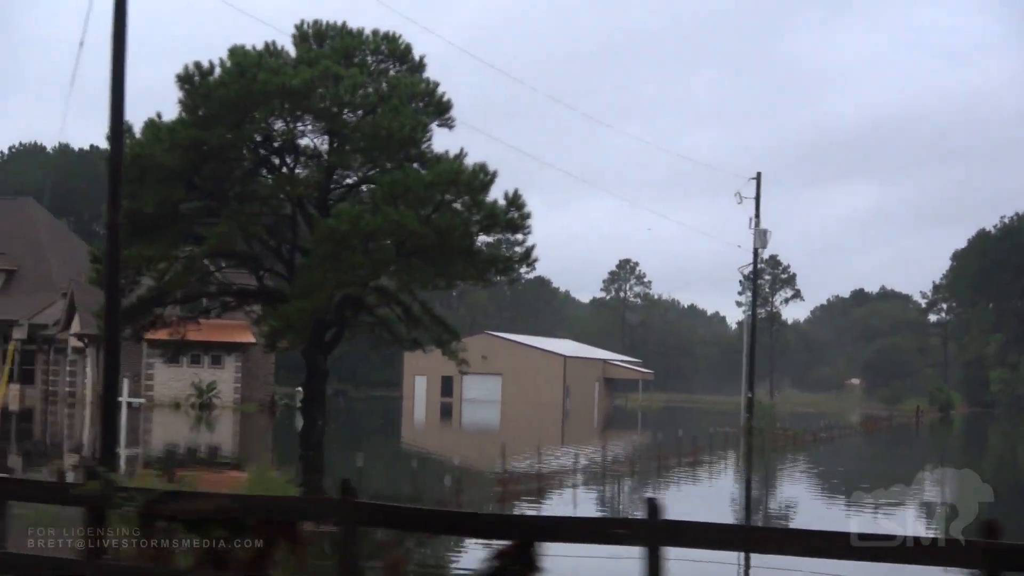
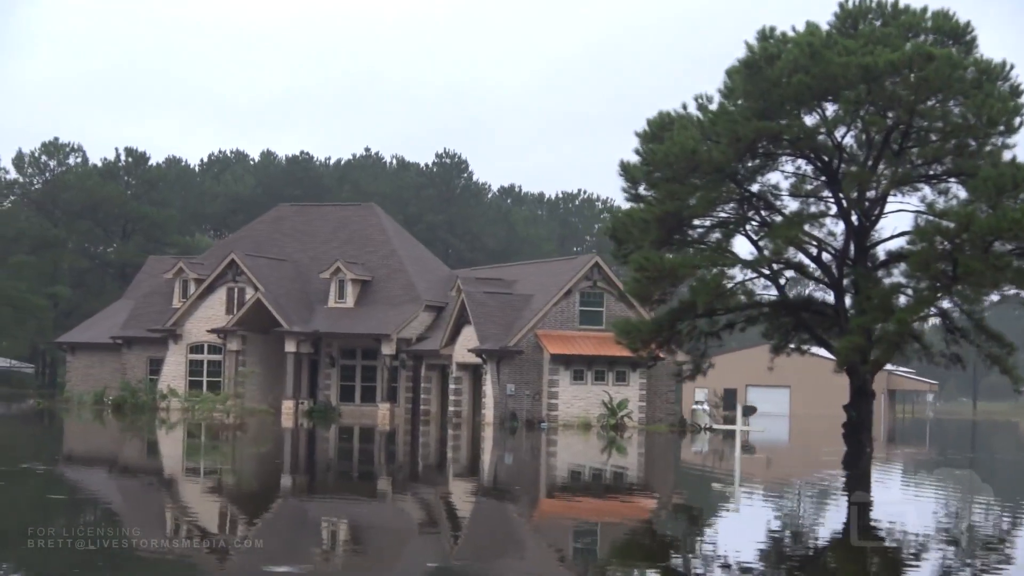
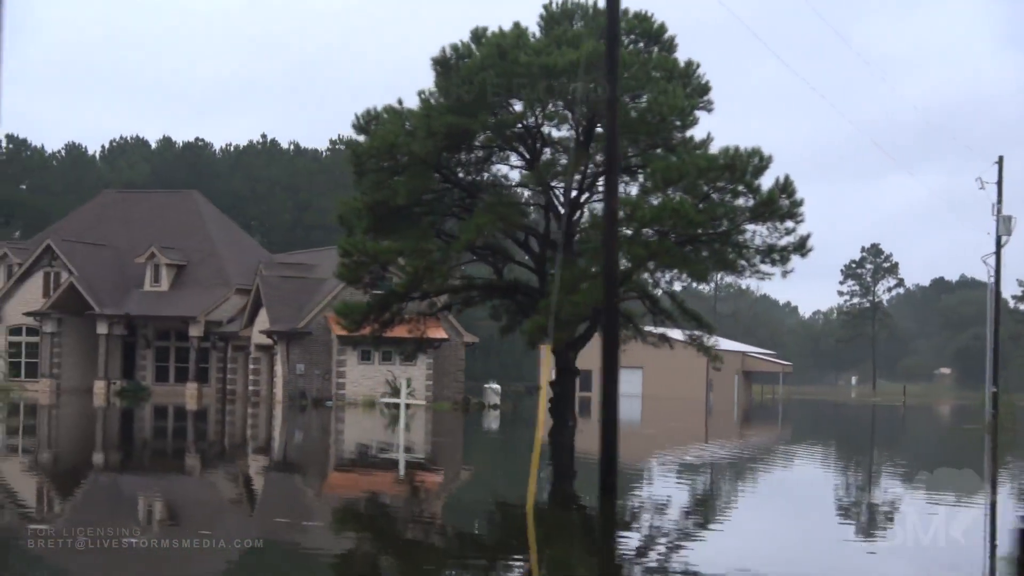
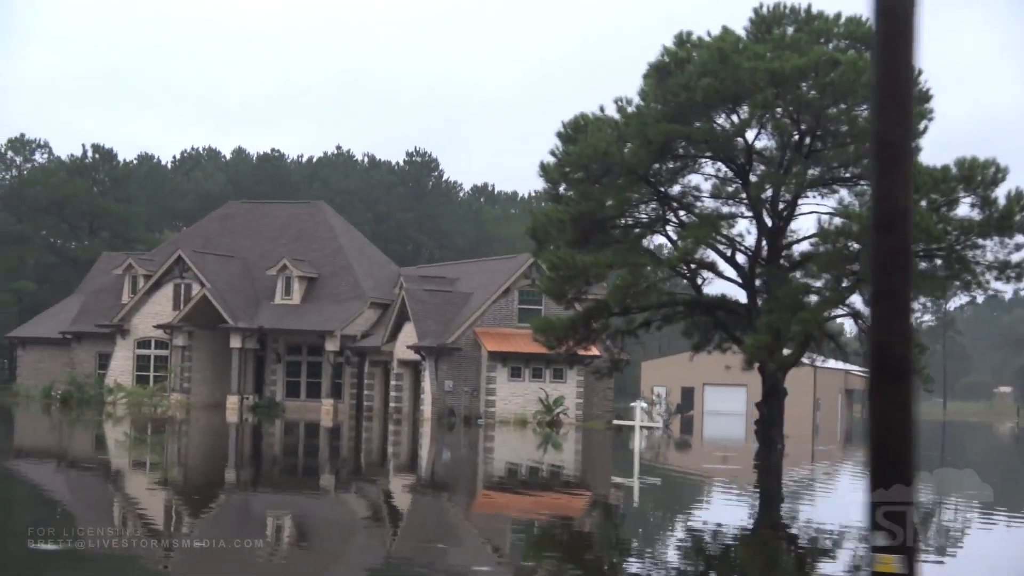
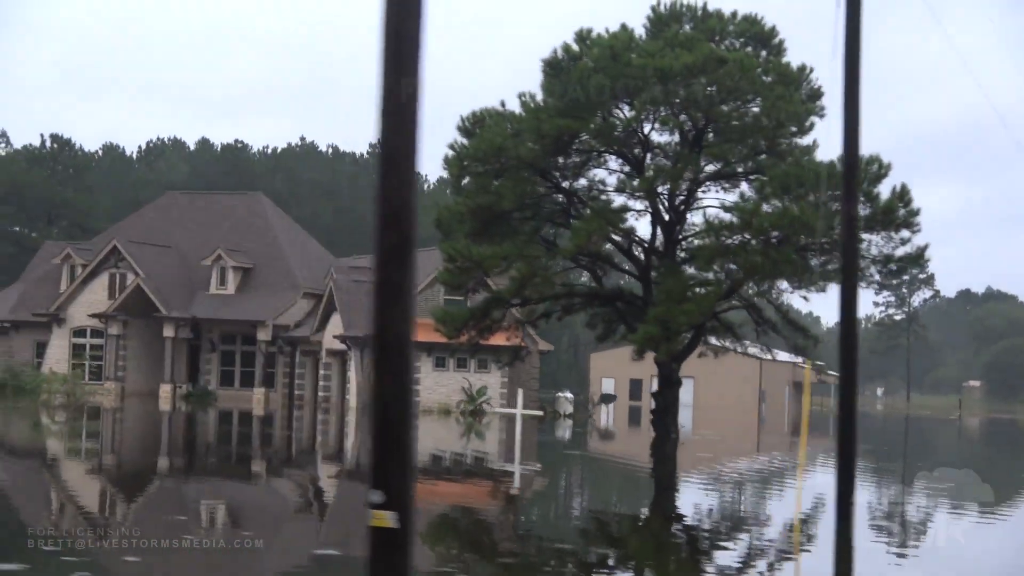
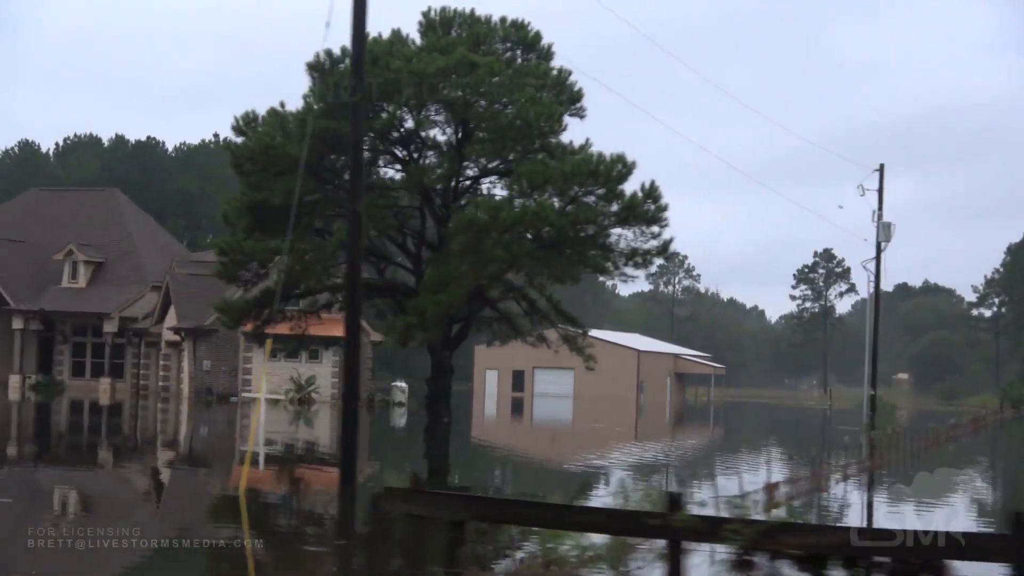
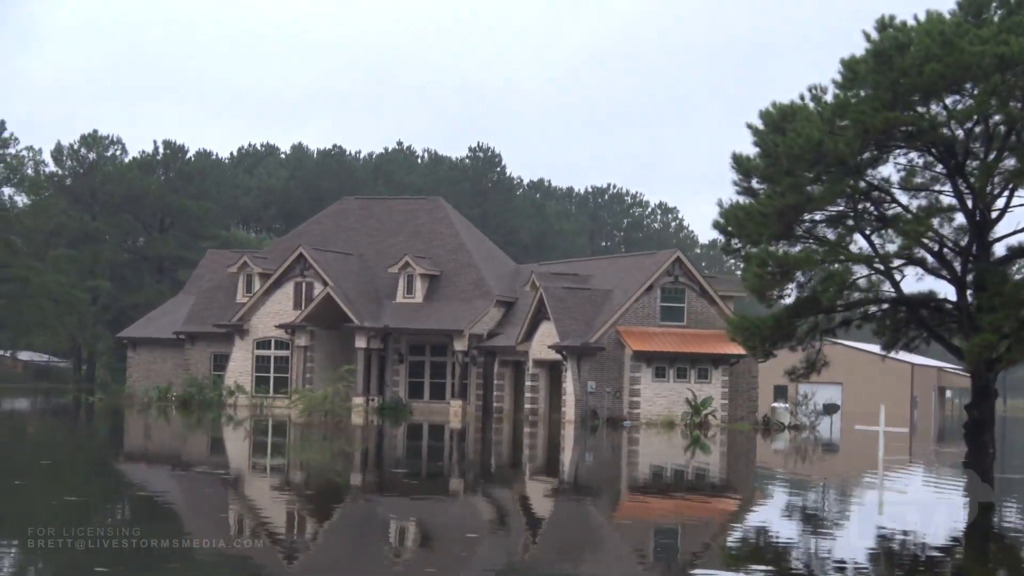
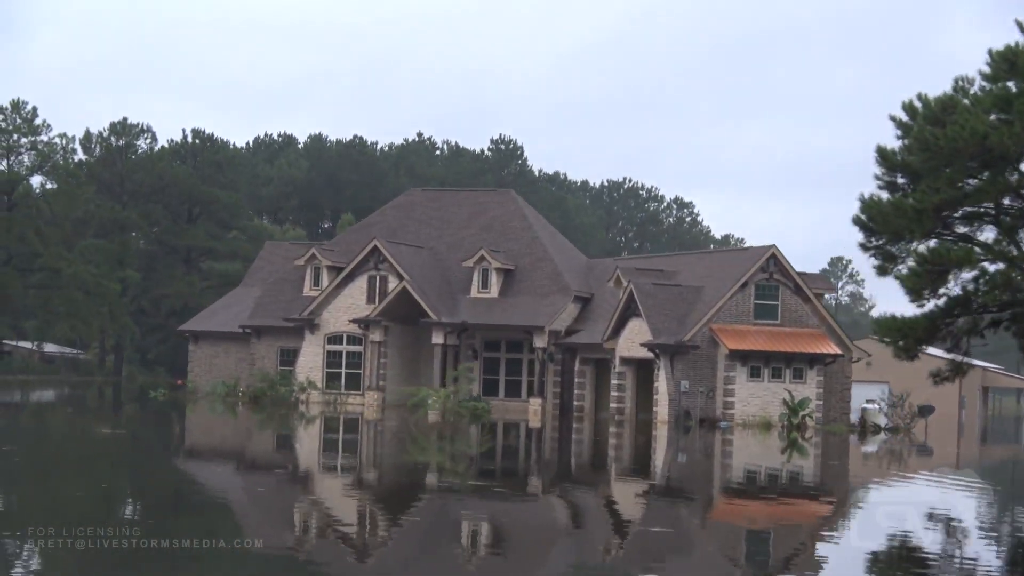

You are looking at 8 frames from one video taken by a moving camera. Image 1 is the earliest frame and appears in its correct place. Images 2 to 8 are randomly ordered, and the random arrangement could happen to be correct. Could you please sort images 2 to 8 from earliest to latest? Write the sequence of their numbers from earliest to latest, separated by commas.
6, 3, 5, 4, 2, 7, 8
